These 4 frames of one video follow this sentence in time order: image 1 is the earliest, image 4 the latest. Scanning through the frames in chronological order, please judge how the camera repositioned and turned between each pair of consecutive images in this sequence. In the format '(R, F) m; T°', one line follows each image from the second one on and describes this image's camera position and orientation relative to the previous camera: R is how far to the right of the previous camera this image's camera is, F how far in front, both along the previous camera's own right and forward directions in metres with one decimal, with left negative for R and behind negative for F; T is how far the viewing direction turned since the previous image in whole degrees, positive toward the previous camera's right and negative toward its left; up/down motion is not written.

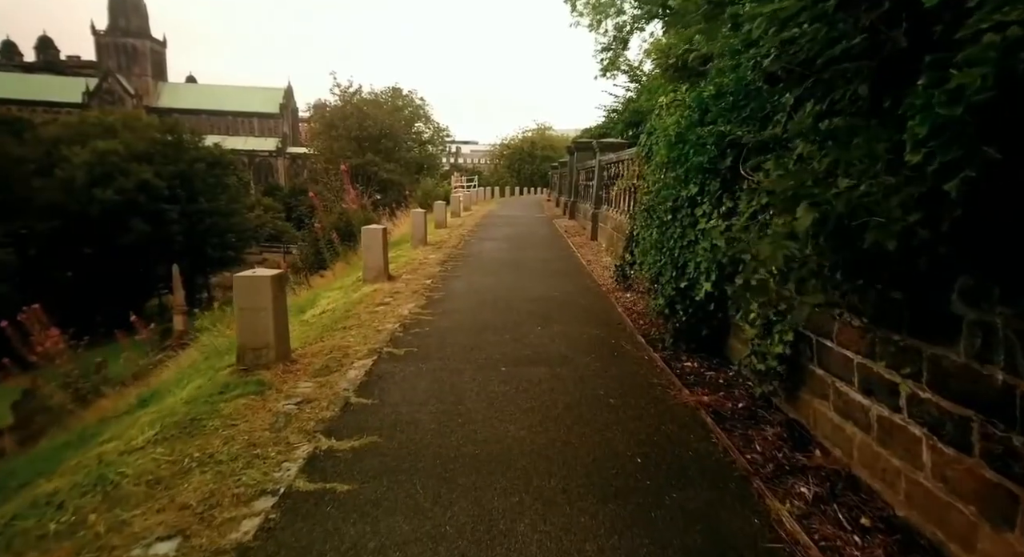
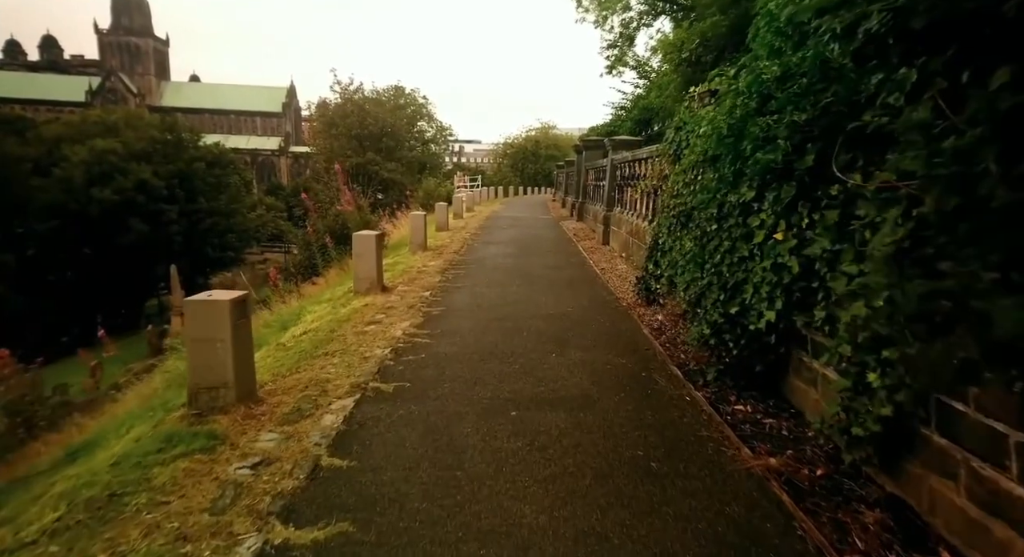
(-0.1, +0.8) m; 0°
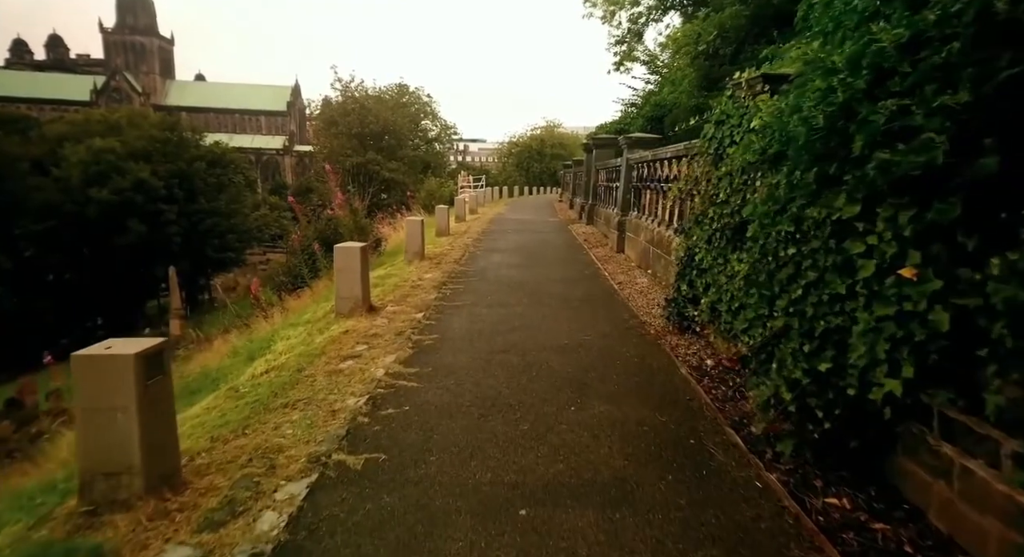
(0.0, +1.0) m; -1°
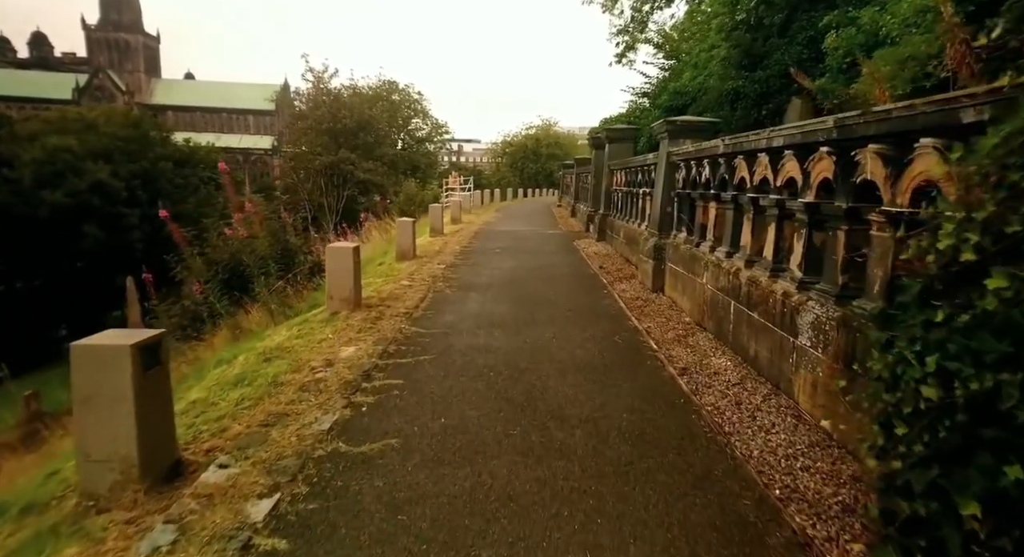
(+0.1, +3.5) m; +1°
